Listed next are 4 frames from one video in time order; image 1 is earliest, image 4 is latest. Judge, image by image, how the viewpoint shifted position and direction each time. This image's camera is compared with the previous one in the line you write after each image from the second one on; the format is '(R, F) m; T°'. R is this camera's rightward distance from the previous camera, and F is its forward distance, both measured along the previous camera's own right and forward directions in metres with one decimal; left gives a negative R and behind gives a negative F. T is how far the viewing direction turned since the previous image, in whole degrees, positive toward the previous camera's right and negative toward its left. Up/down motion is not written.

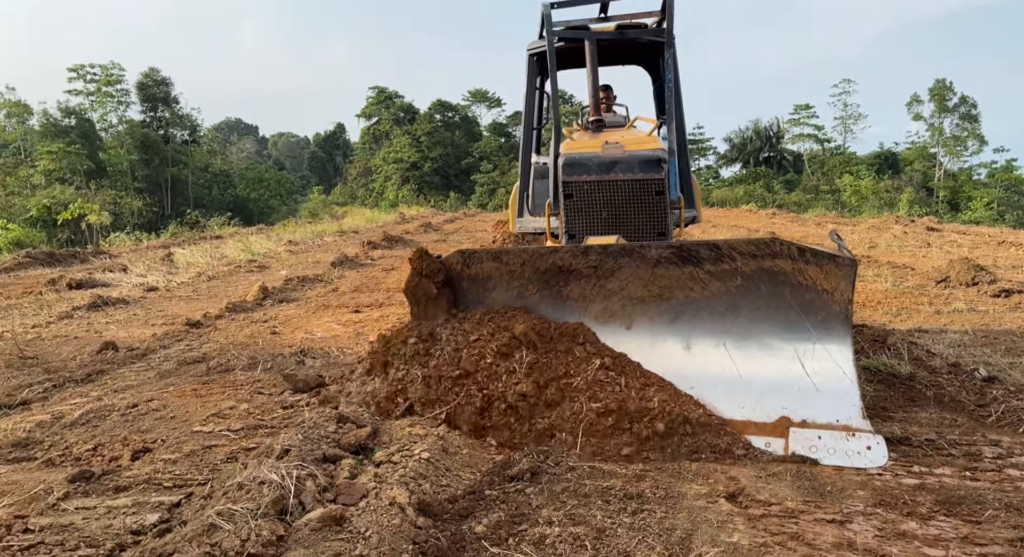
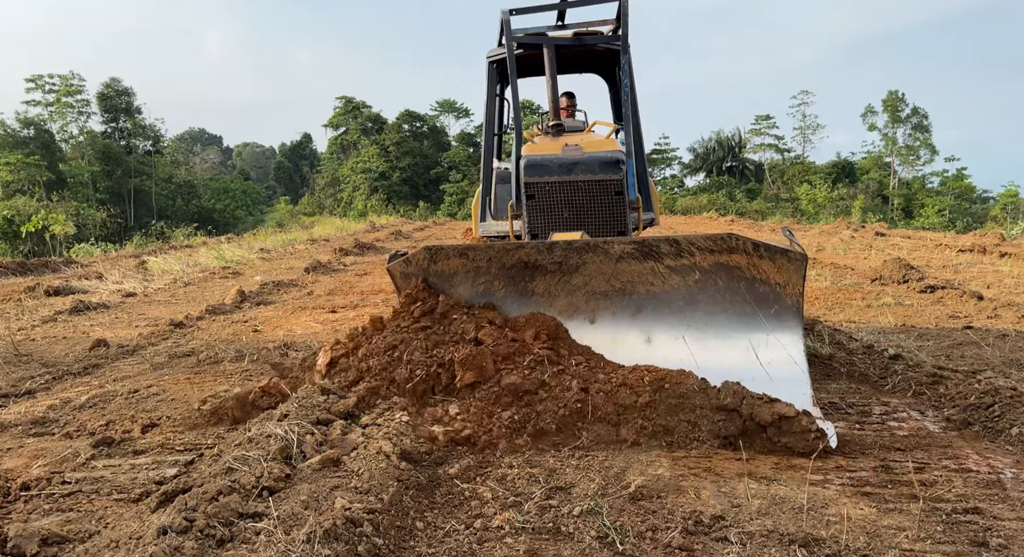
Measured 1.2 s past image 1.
(0.0, -0.6) m; +2°
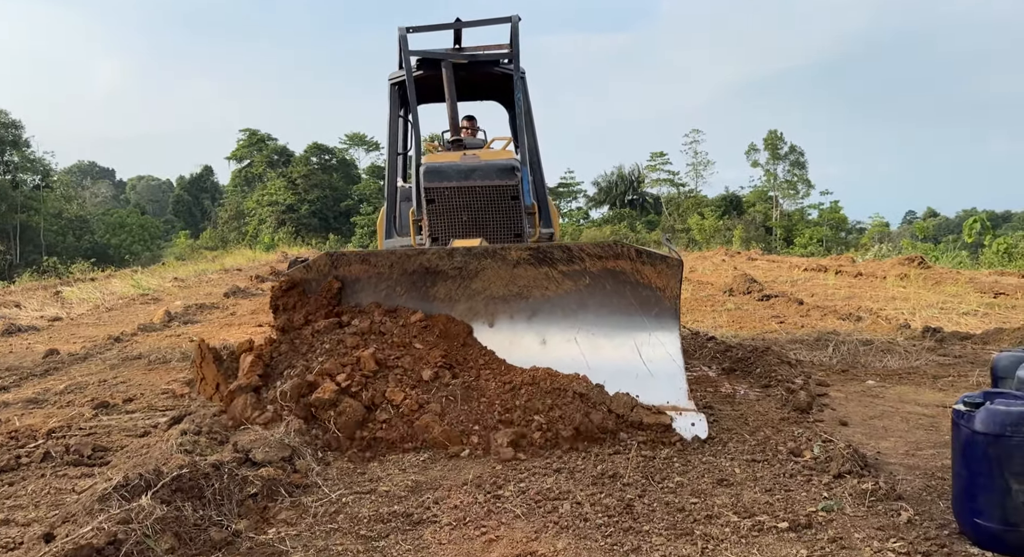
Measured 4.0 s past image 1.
(0.0, -1.4) m; +7°
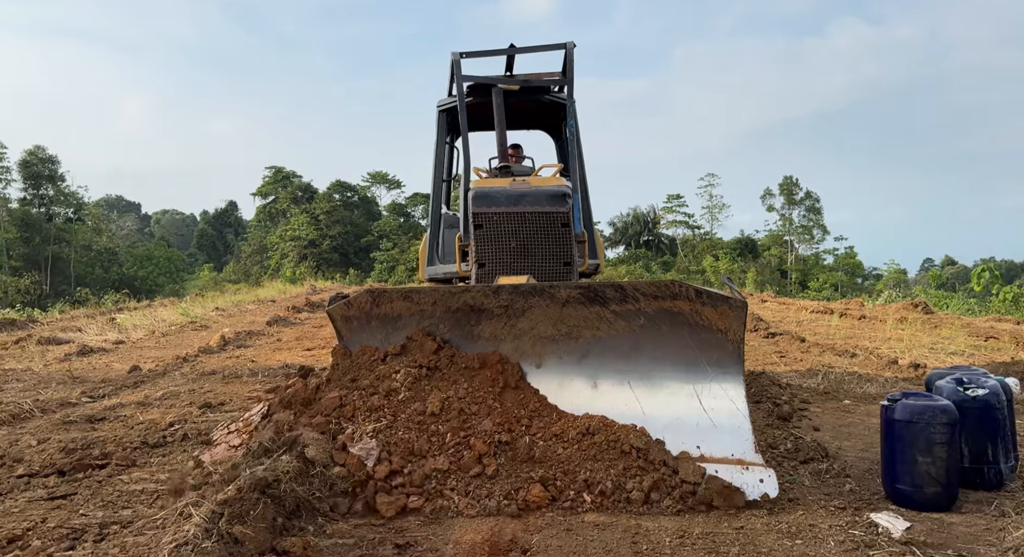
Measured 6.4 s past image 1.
(-0.1, -1.0) m; -1°
